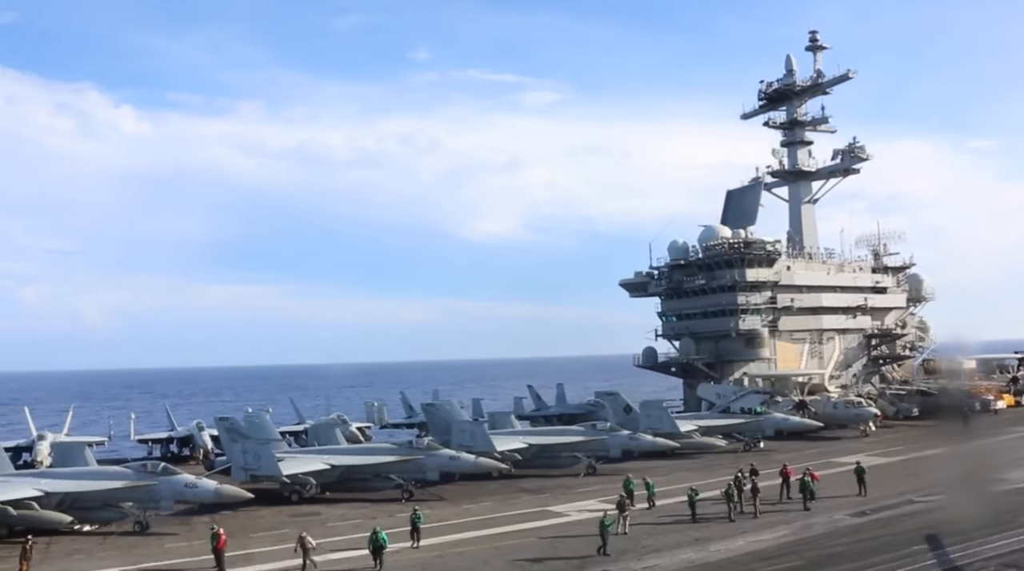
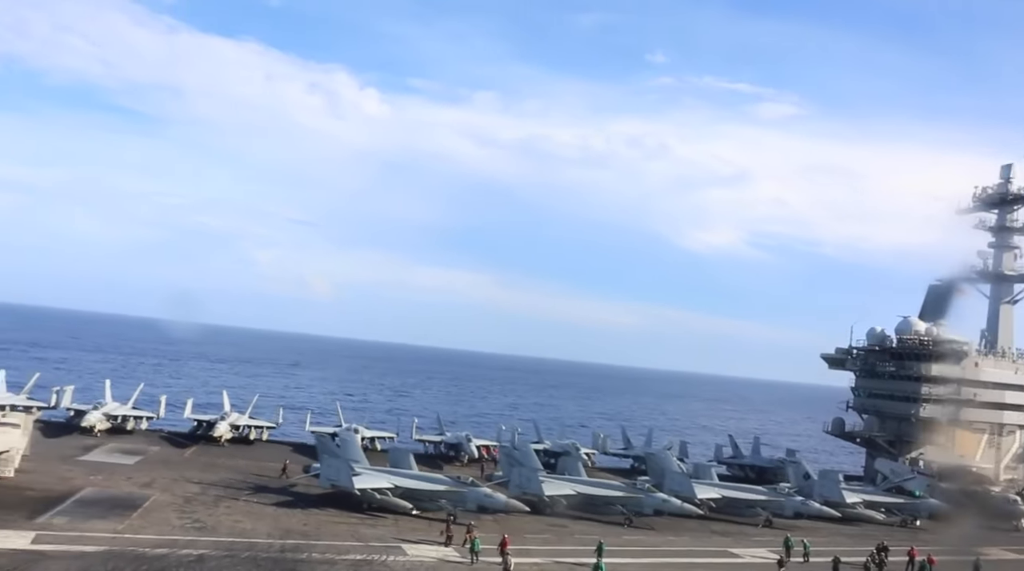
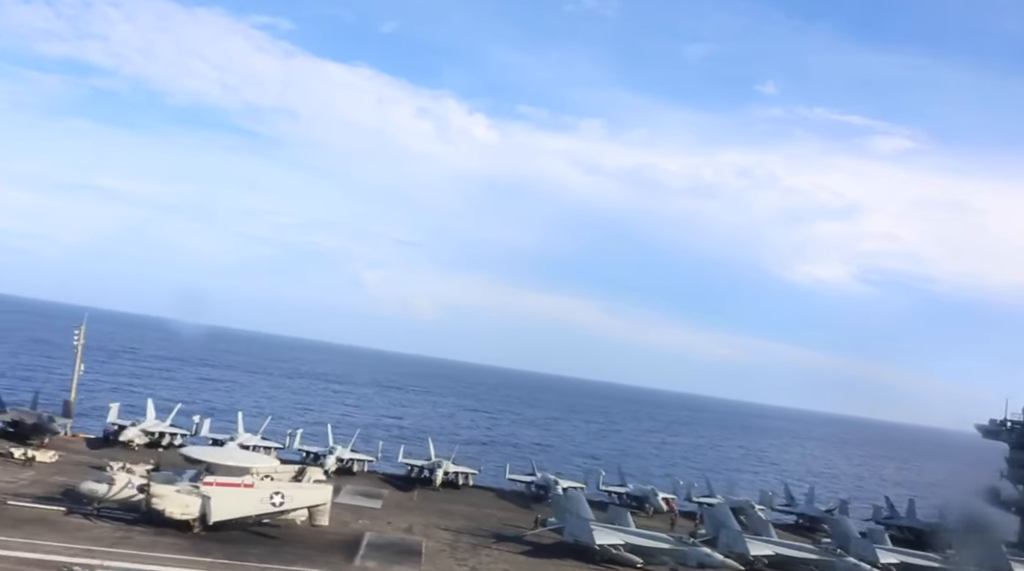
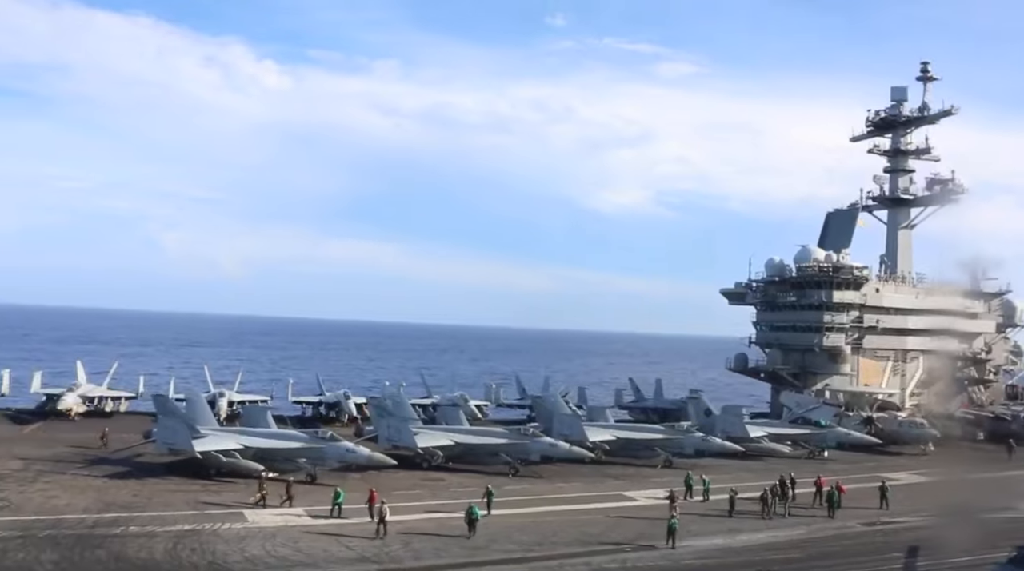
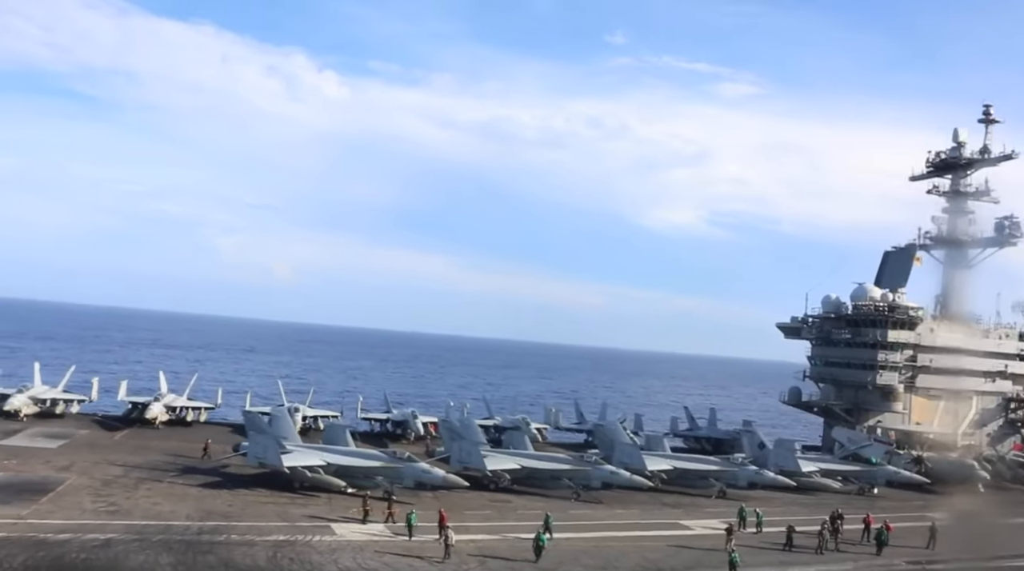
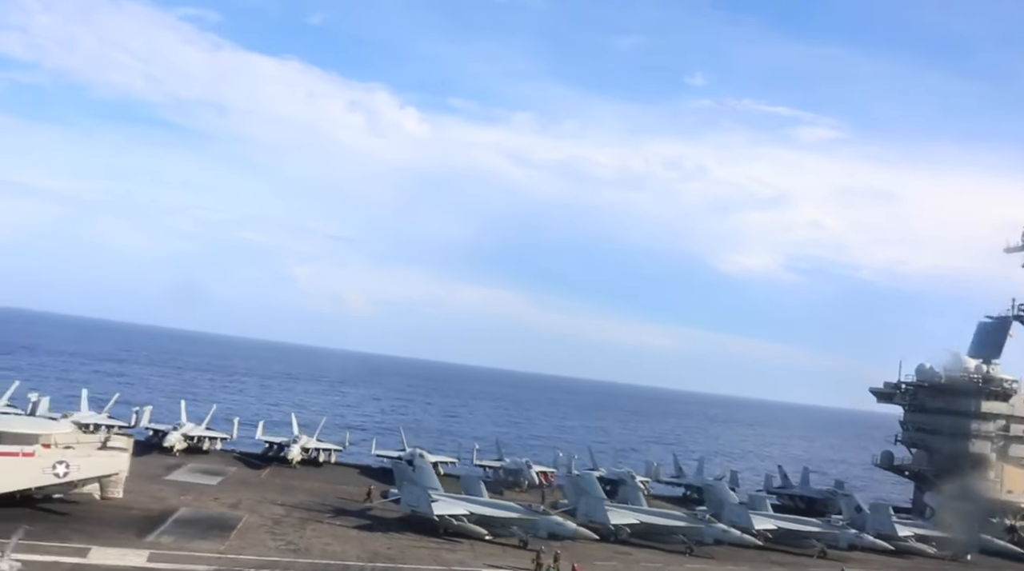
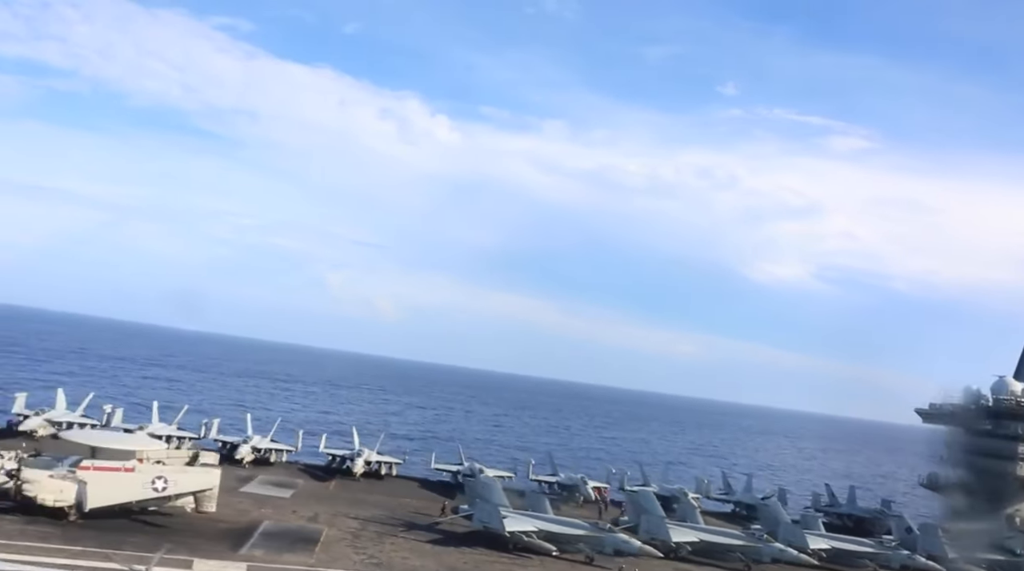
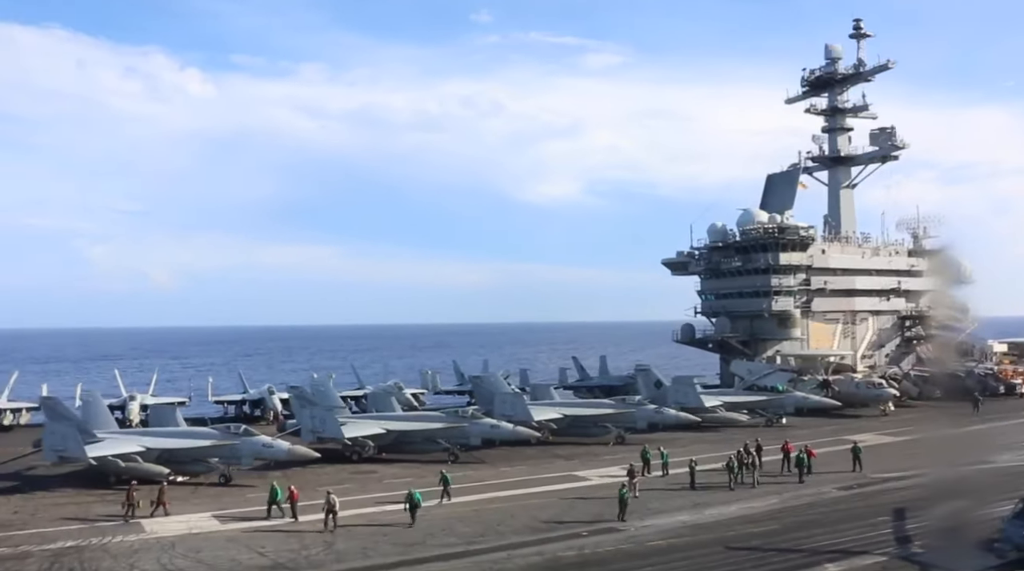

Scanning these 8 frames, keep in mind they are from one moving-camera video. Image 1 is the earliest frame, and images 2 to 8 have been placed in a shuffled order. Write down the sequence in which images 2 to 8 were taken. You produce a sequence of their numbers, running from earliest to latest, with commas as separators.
8, 4, 5, 2, 6, 7, 3
